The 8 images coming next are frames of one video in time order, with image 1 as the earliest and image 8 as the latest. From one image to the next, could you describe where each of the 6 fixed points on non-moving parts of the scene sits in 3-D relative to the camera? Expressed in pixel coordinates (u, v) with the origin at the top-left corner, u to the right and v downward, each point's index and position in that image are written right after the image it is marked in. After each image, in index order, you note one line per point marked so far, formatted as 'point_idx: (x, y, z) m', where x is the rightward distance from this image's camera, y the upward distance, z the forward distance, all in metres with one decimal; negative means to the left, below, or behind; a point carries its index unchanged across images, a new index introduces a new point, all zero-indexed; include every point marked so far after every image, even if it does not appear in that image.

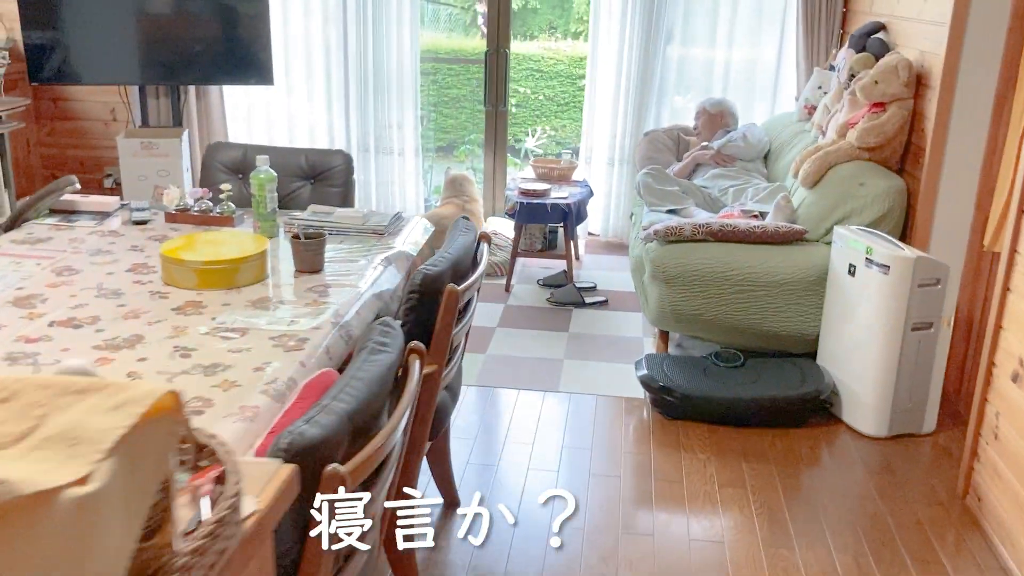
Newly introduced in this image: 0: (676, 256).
0: (+0.6, +0.1, +3.4) m
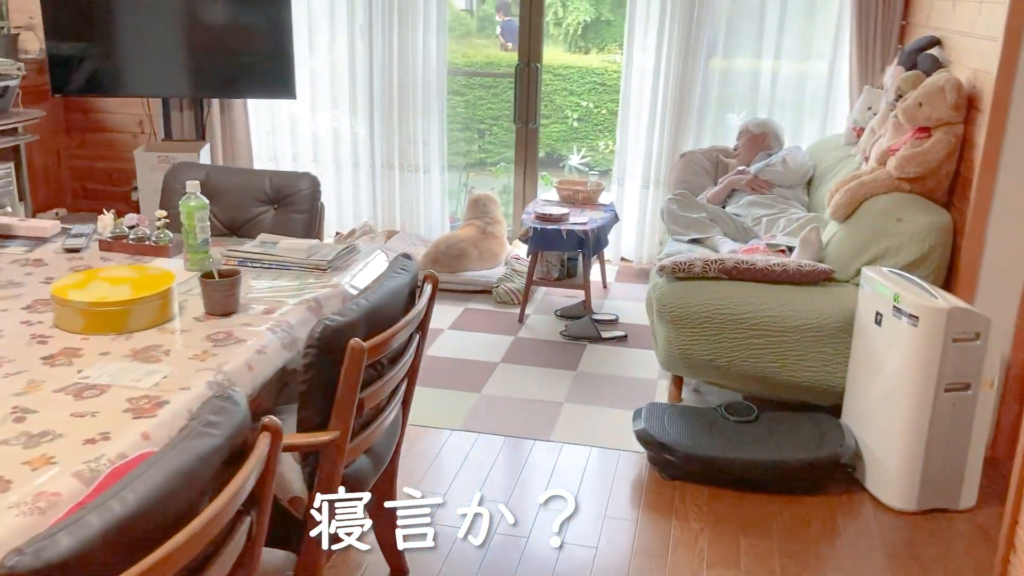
0: (+0.6, 0.0, +3.0) m
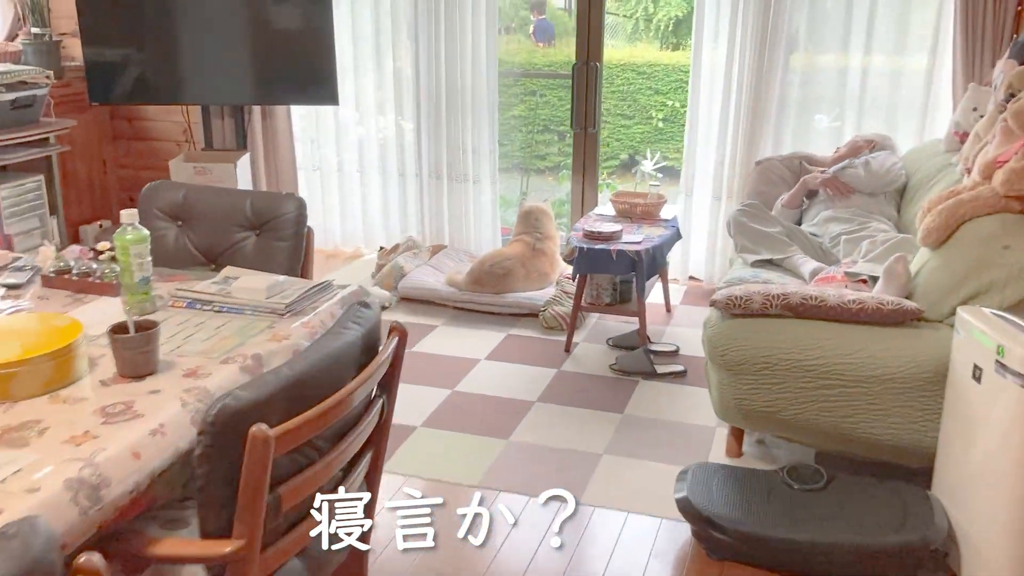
0: (+0.6, -0.1, +2.6) m
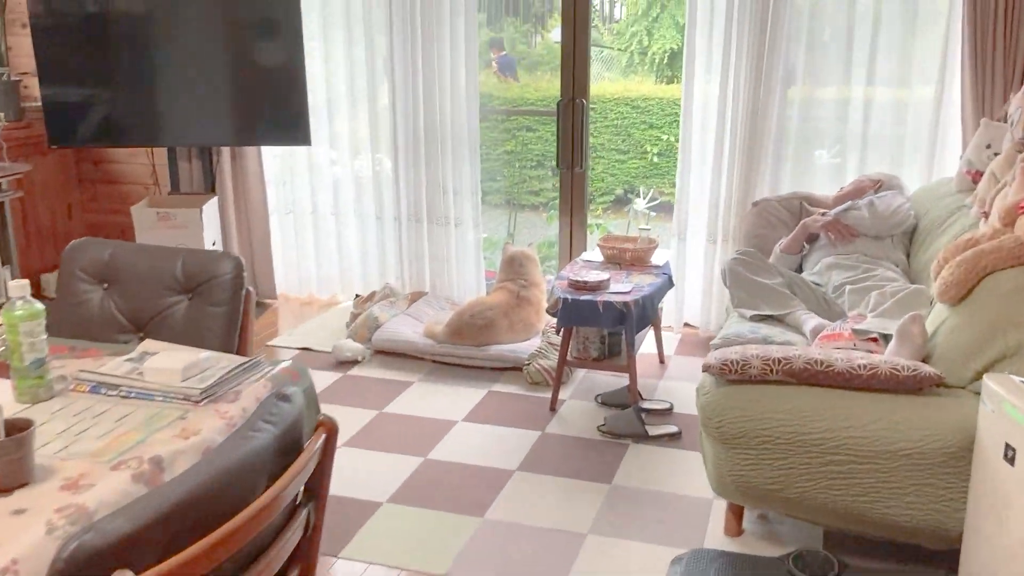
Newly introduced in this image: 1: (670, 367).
0: (+0.5, -0.3, +2.3) m
1: (+0.6, -0.3, +3.8) m
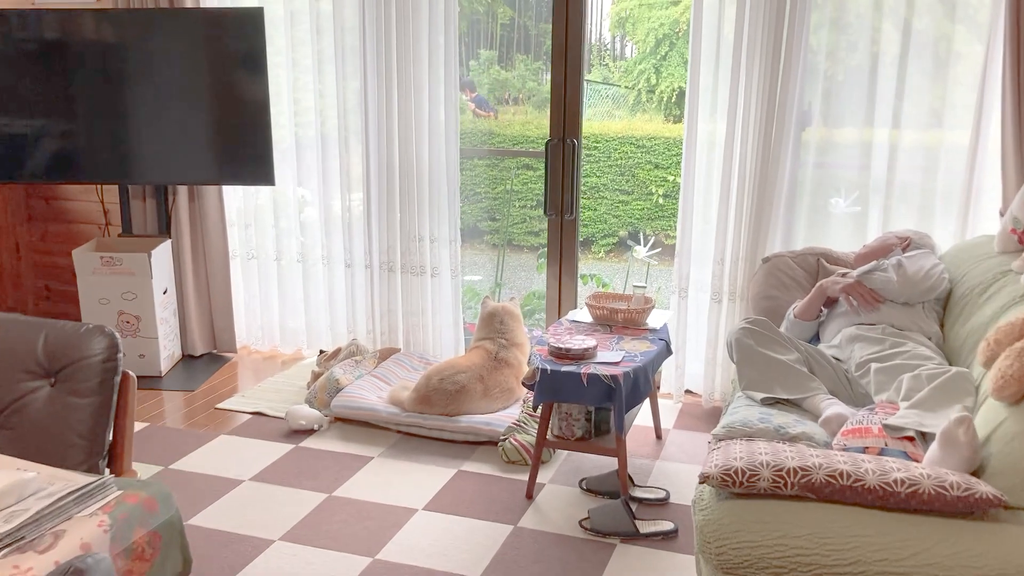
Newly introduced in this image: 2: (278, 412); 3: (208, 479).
0: (+0.4, -0.5, +1.8) m
1: (+0.6, -0.6, +3.4) m
2: (-0.9, -0.5, +3.6) m
3: (-1.0, -0.6, +3.1) m
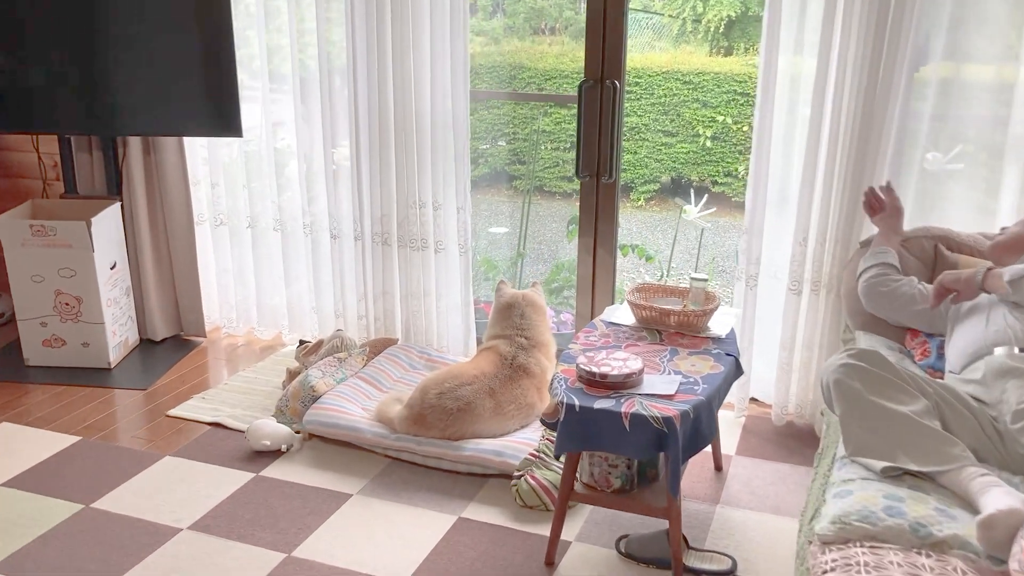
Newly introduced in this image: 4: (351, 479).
0: (+0.4, -0.5, +1.1) m
1: (+0.6, -0.5, +2.6) m
2: (-0.8, -0.4, +2.9) m
3: (-0.9, -0.6, +2.4) m
4: (-0.4, -0.5, +2.6) m
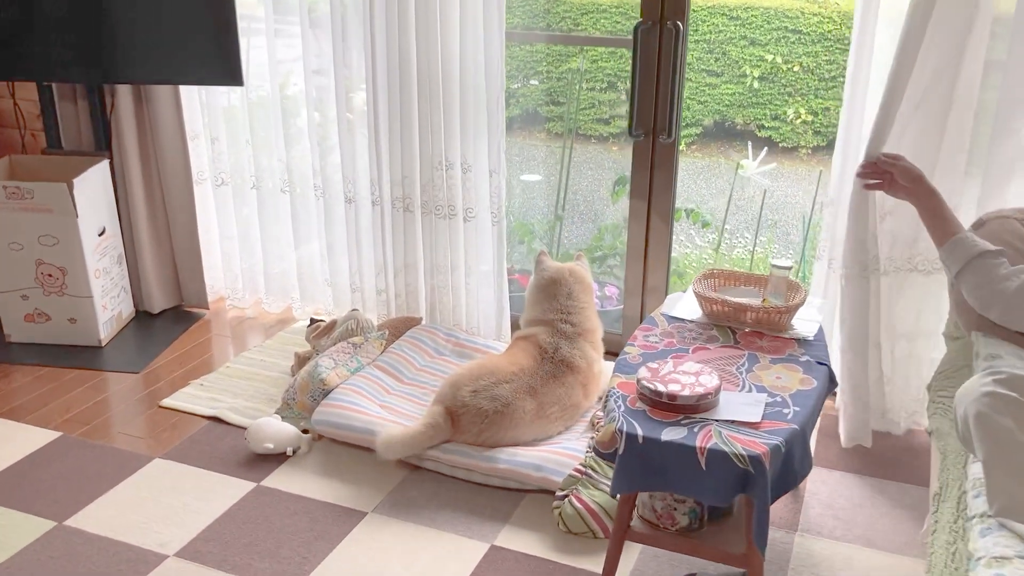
0: (+0.5, -0.6, +0.7) m
1: (+0.7, -0.5, +2.3) m
2: (-0.7, -0.4, +2.6) m
3: (-0.9, -0.6, +2.0) m
4: (-0.3, -0.5, +2.3) m
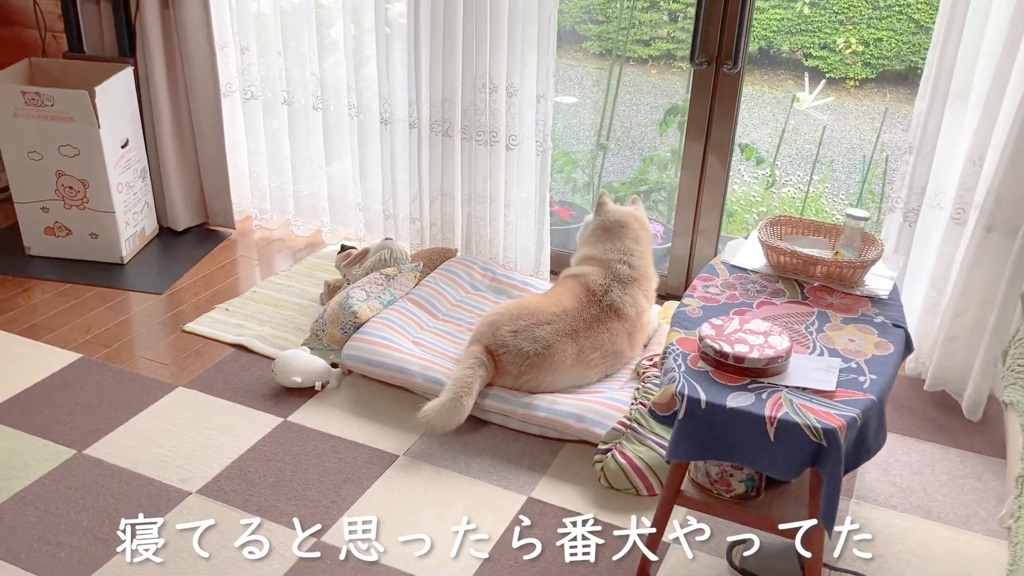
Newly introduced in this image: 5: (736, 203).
0: (+0.5, -0.6, +0.6) m
1: (+0.8, -0.4, +2.1) m
2: (-0.6, -0.2, +2.5) m
3: (-0.8, -0.4, +1.9) m
4: (-0.3, -0.3, +2.1) m
5: (+0.7, +0.2, +2.7) m
